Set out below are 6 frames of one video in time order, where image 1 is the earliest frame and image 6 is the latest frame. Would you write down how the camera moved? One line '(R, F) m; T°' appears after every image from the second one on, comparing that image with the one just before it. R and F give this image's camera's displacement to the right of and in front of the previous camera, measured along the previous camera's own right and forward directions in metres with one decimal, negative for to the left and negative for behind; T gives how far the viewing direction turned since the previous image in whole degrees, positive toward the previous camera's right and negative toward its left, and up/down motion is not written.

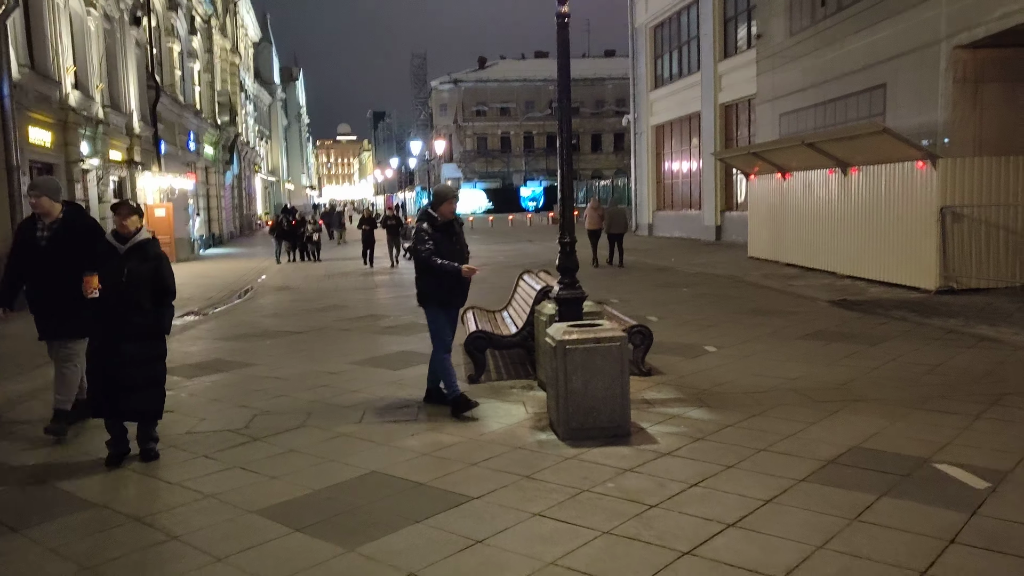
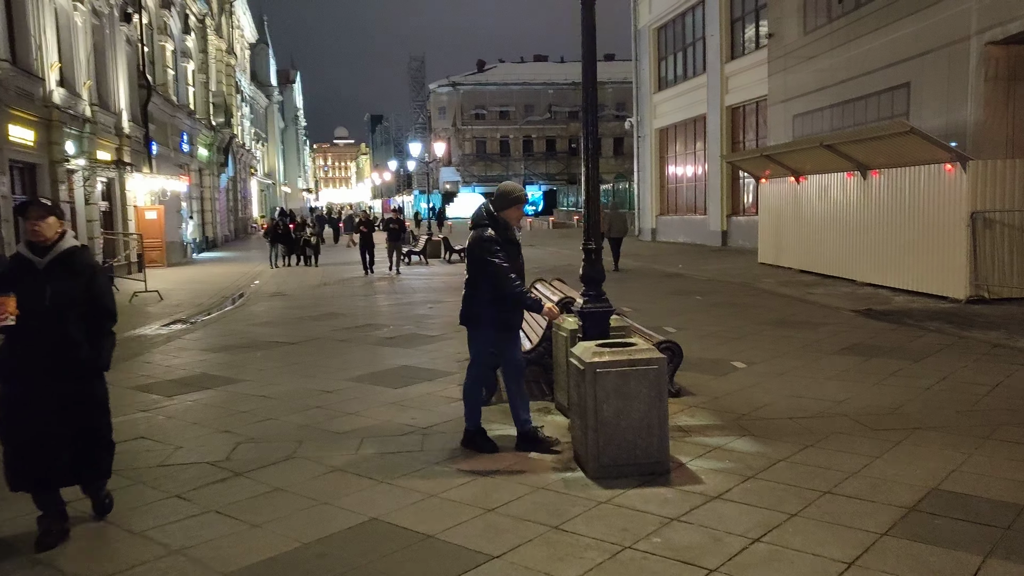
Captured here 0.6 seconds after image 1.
(-0.1, +0.7) m; 0°
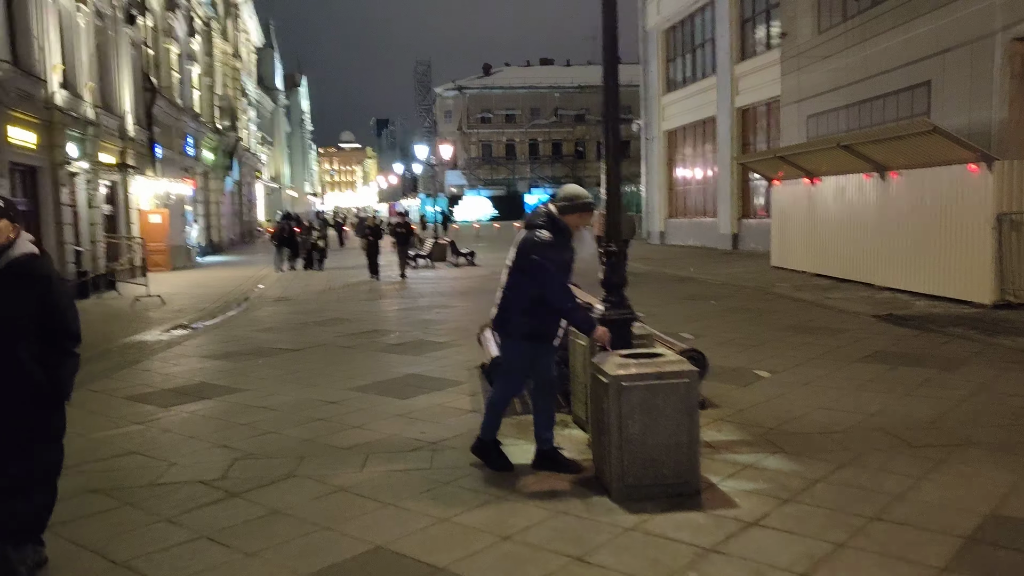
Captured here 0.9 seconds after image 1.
(-0.1, +0.4) m; 0°
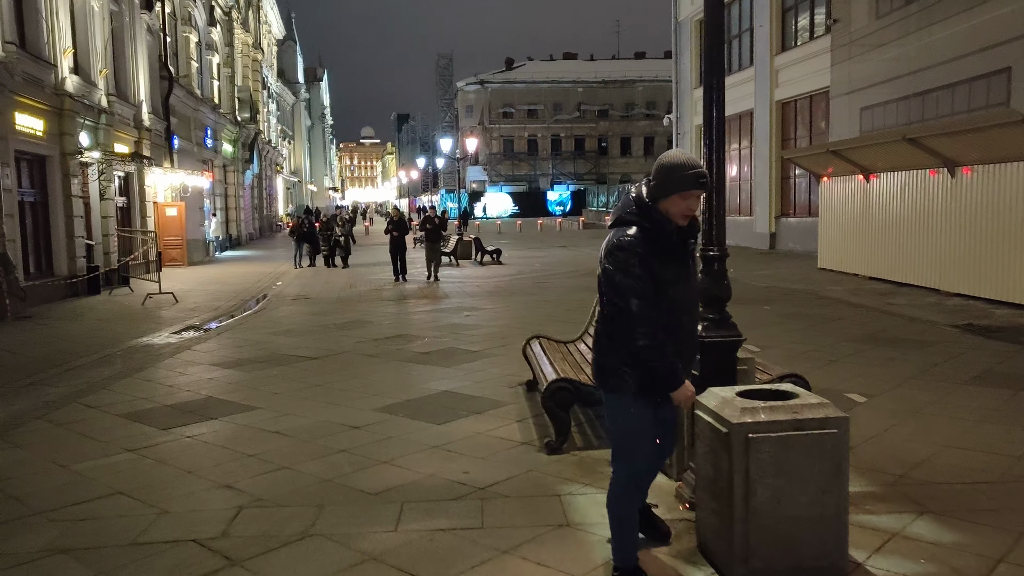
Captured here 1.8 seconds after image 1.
(-0.3, +1.0) m; -1°
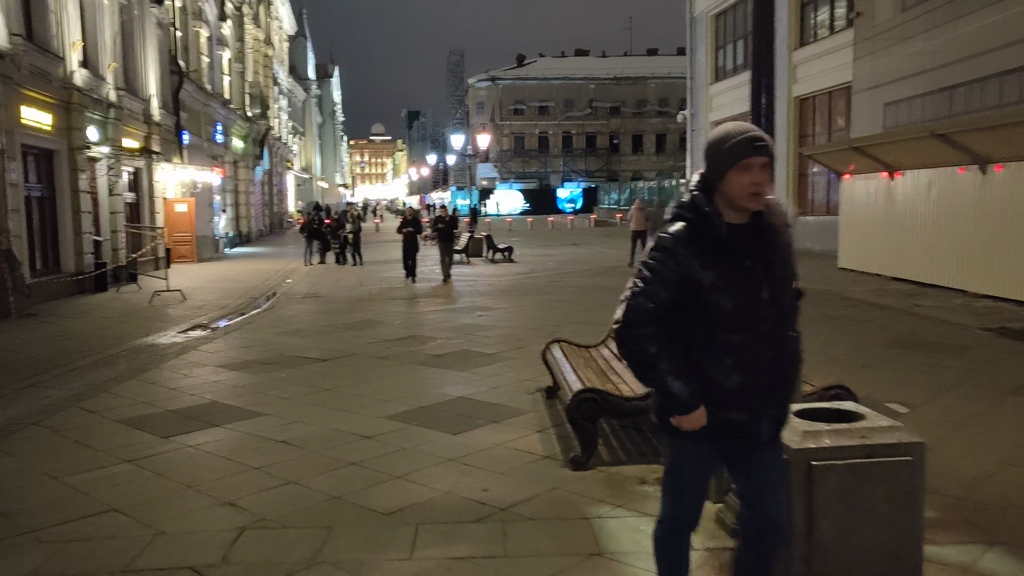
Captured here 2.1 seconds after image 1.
(-0.1, +0.3) m; -1°
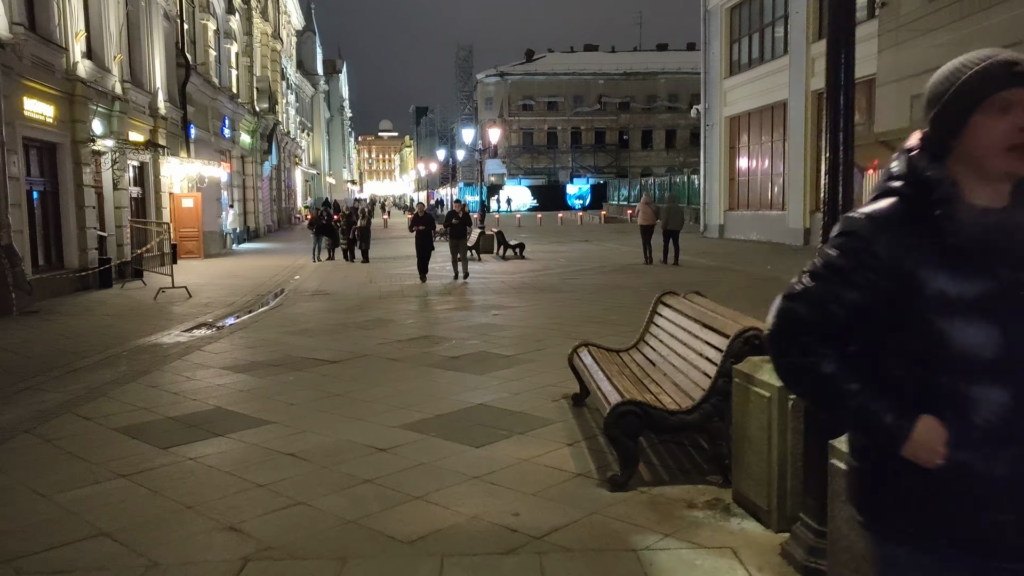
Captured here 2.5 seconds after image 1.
(-0.1, +0.4) m; -1°
